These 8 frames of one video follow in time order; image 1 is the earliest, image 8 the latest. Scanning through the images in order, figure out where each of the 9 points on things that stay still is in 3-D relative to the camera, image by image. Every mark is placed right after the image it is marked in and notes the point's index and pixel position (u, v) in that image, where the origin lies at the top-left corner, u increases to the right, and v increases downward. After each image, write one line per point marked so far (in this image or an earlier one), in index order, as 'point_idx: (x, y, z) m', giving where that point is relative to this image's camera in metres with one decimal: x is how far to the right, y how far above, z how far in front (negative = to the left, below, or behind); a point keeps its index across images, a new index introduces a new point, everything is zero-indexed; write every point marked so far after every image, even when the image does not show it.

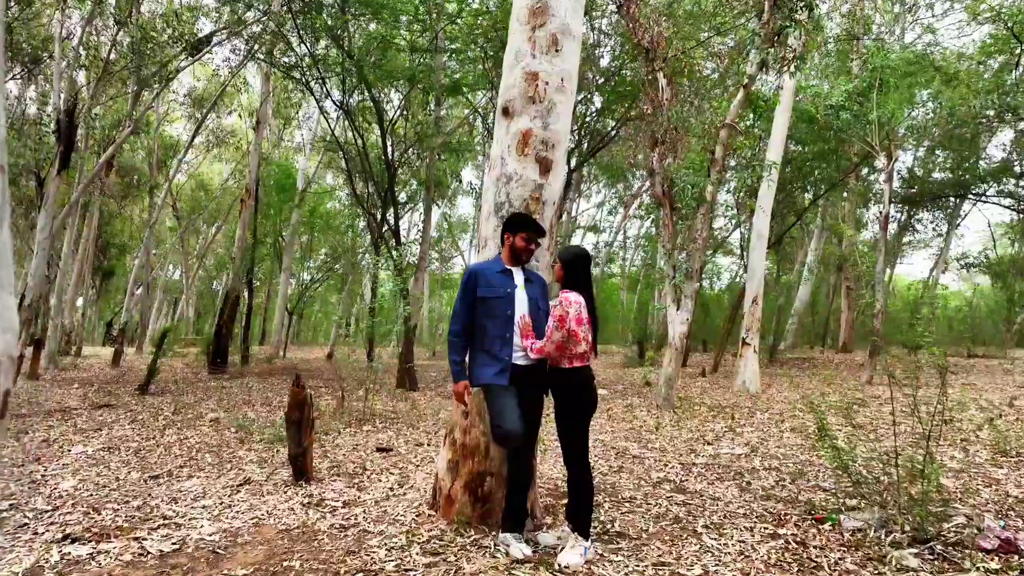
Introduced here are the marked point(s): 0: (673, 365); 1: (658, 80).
0: (+1.8, -0.9, +8.2) m
1: (+1.7, +2.5, +8.5) m
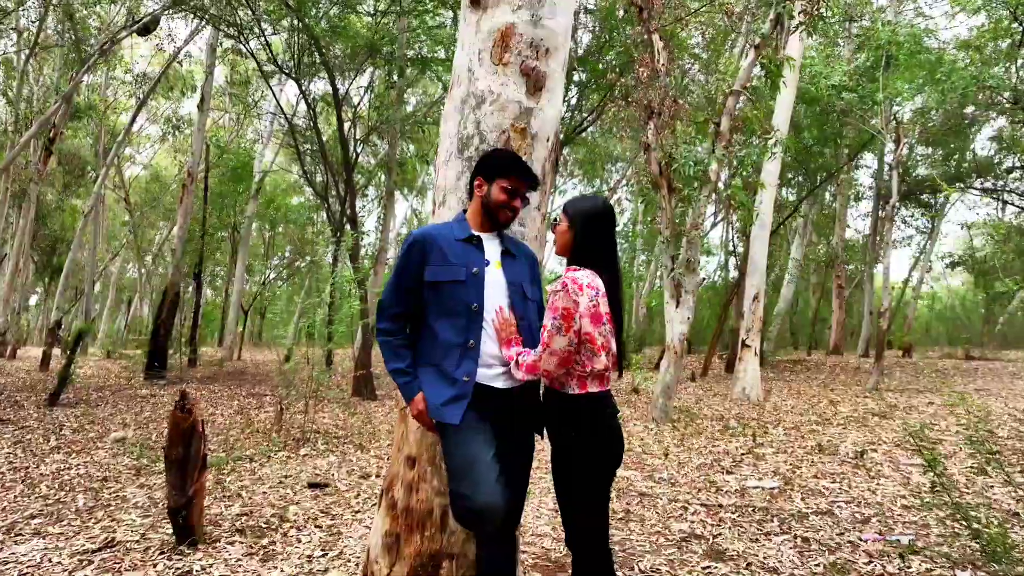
0: (+1.5, -0.8, +7.0) m
1: (+1.4, +2.5, +7.4) m
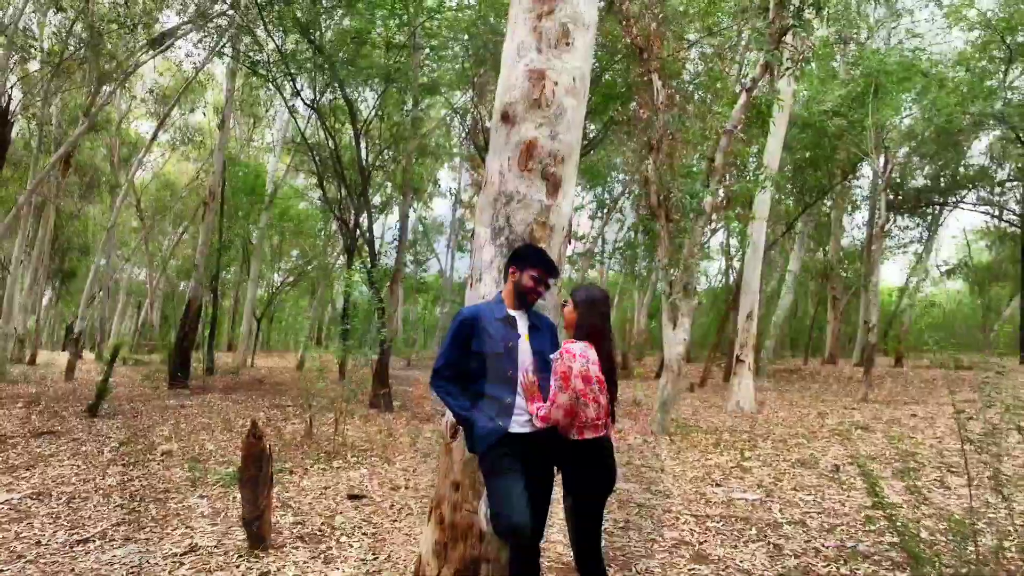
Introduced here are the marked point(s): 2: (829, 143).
0: (+1.6, -1.0, +7.6) m
1: (+1.5, +2.3, +8.0) m
2: (+5.7, +2.6, +12.9) m
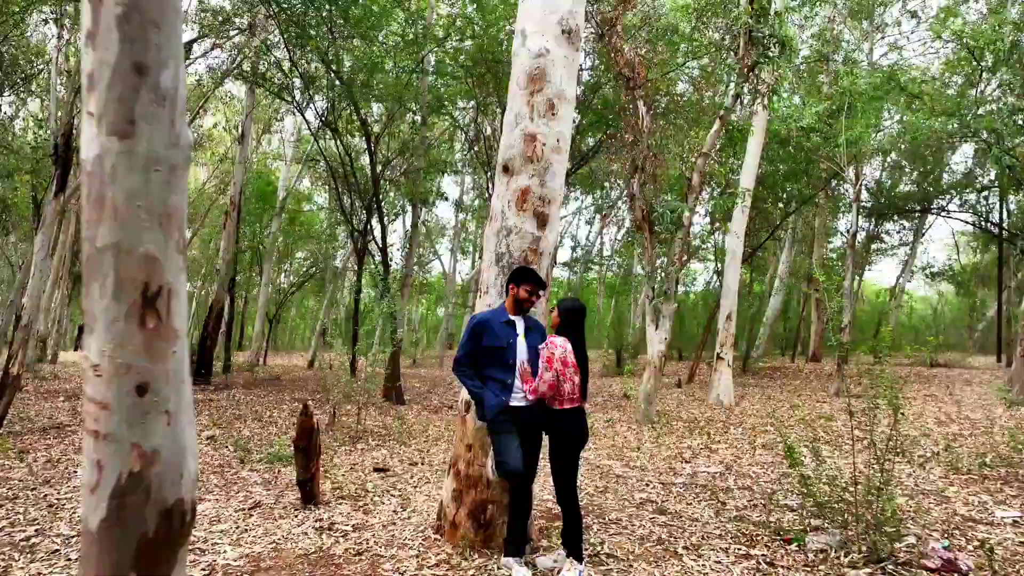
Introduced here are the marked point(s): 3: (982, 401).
0: (+1.7, -1.1, +8.6) m
1: (+1.6, +2.2, +8.9) m
2: (+5.7, +2.5, +13.9) m
3: (+6.7, -1.6, +10.3) m
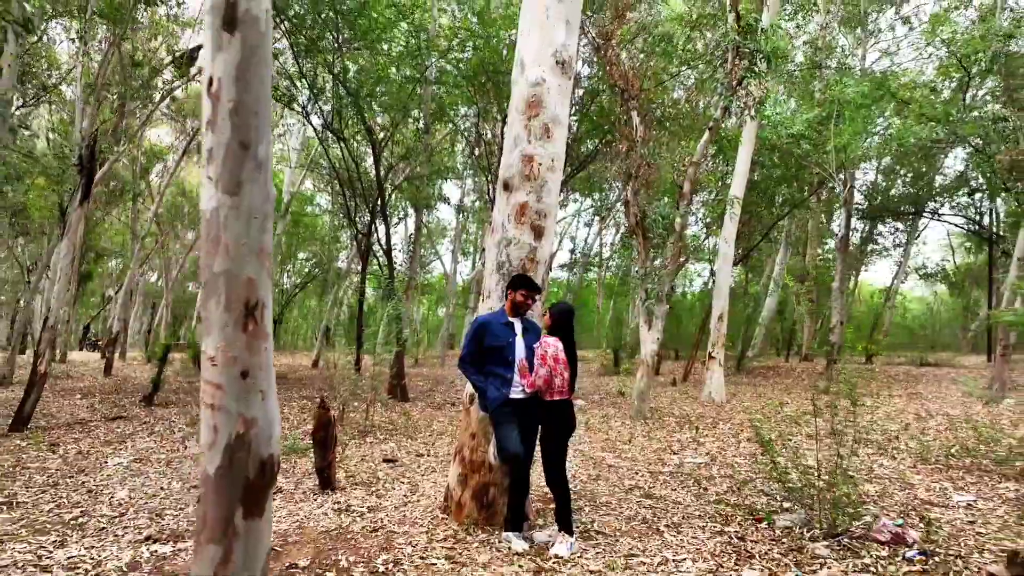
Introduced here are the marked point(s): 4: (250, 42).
0: (+1.6, -1.1, +9.0) m
1: (+1.6, +2.2, +9.4) m
2: (+5.7, +2.5, +14.3) m
3: (+6.7, -1.6, +10.7) m
4: (-0.5, +0.5, +1.5) m
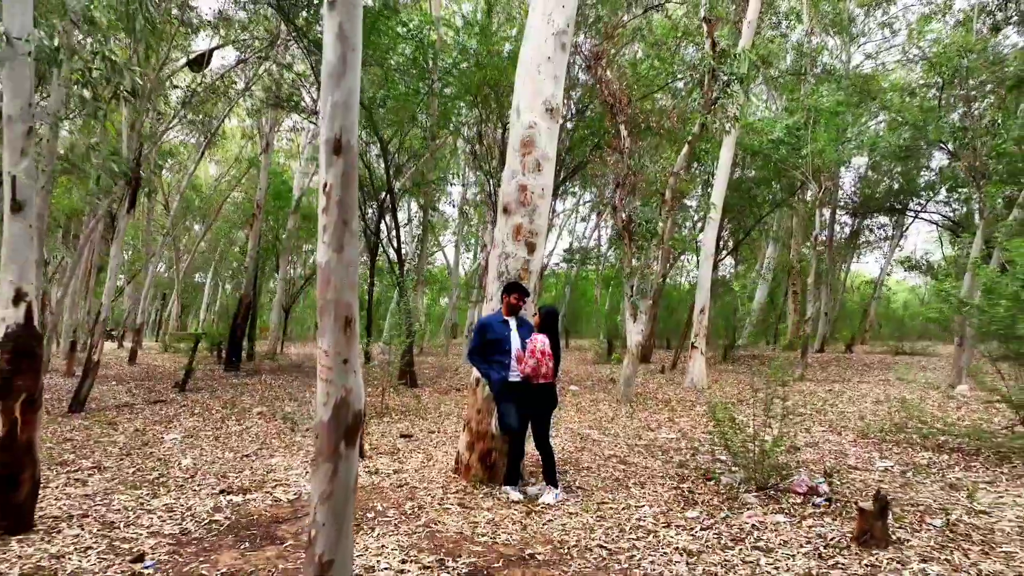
0: (+1.6, -1.1, +10.0) m
1: (+1.5, +2.2, +10.3) m
2: (+5.7, +2.6, +15.3) m
3: (+6.7, -1.6, +11.8) m
4: (-0.6, +0.4, +2.5) m
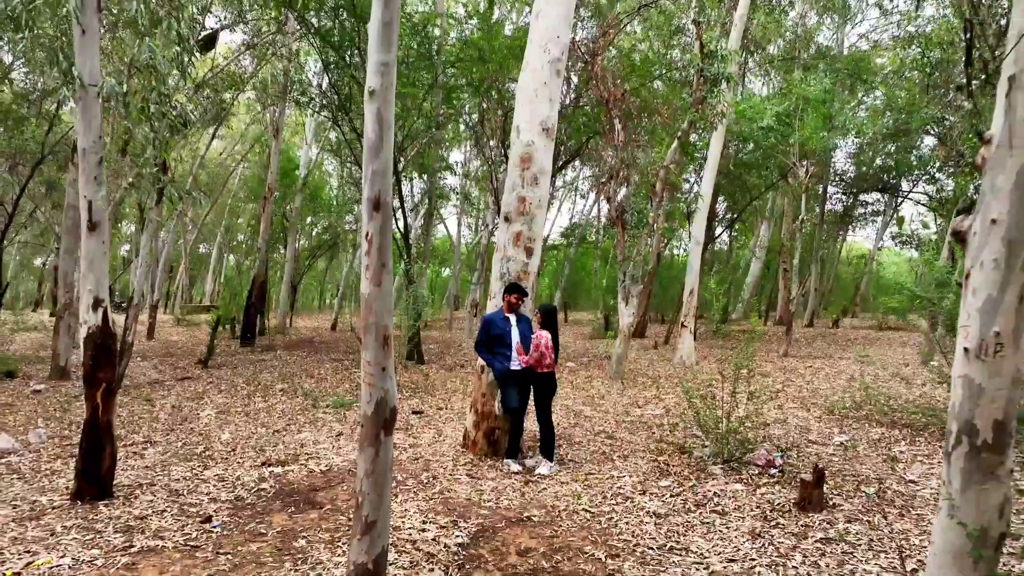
0: (+1.7, -0.9, +10.8) m
1: (+1.6, +2.5, +11.0) m
2: (+5.7, +3.1, +15.9) m
3: (+6.7, -1.3, +12.6) m
4: (-0.6, +0.3, +3.3) m
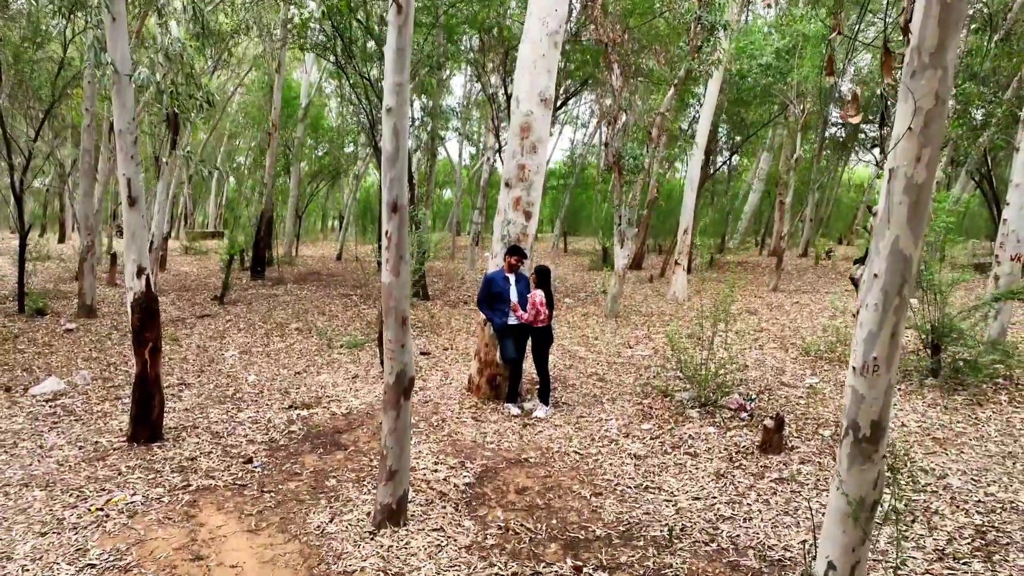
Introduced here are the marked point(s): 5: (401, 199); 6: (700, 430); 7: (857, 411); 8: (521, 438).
0: (+1.7, 0.0, +11.4) m
1: (+1.6, +3.4, +11.2) m
2: (+5.7, +4.5, +16.0) m
3: (+6.7, -0.2, +13.2) m
4: (-0.6, +0.4, +3.8) m
5: (-0.6, +0.5, +3.8) m
6: (+1.5, -1.1, +5.8) m
7: (+1.3, -0.4, +2.6) m
8: (+0.1, -1.2, +5.7) m
